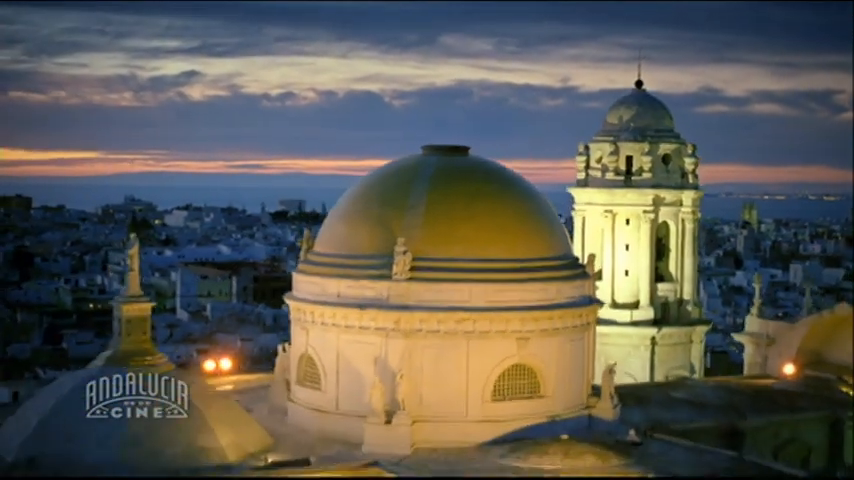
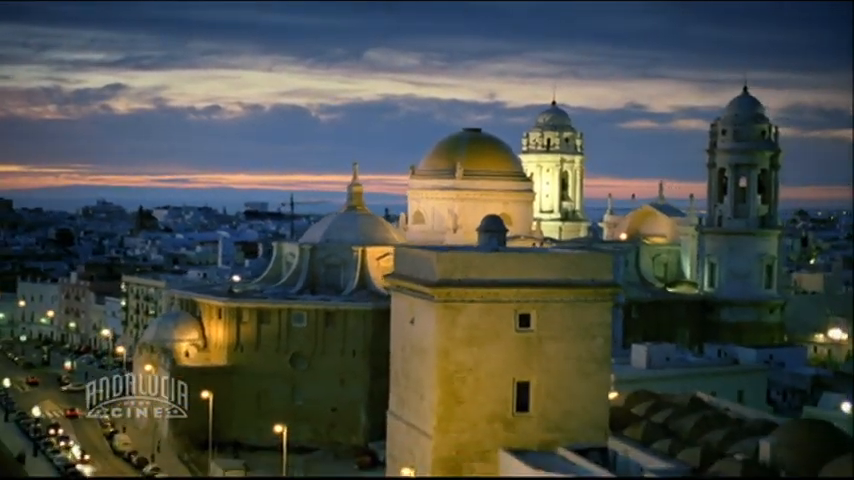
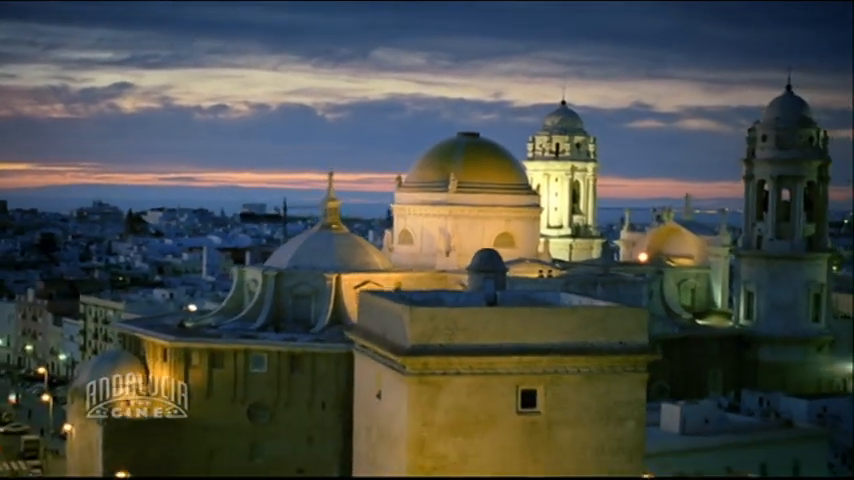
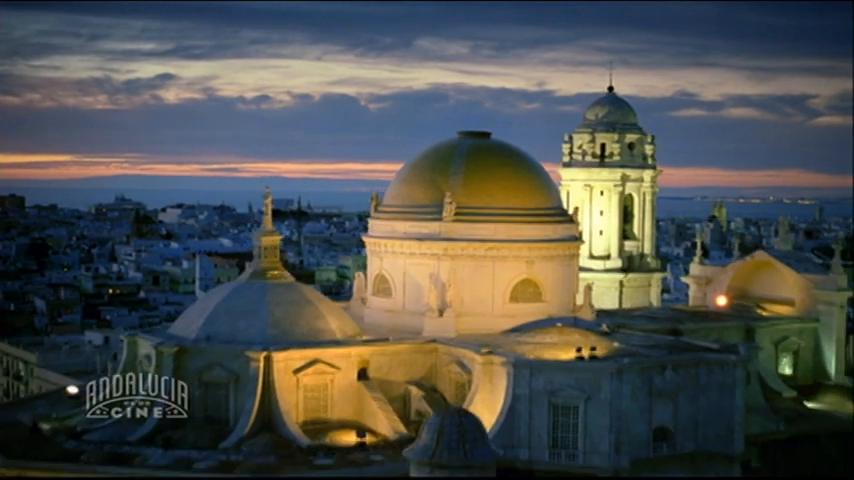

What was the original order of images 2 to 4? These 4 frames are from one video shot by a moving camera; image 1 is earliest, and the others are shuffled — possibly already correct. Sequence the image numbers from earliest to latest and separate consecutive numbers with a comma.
4, 3, 2
